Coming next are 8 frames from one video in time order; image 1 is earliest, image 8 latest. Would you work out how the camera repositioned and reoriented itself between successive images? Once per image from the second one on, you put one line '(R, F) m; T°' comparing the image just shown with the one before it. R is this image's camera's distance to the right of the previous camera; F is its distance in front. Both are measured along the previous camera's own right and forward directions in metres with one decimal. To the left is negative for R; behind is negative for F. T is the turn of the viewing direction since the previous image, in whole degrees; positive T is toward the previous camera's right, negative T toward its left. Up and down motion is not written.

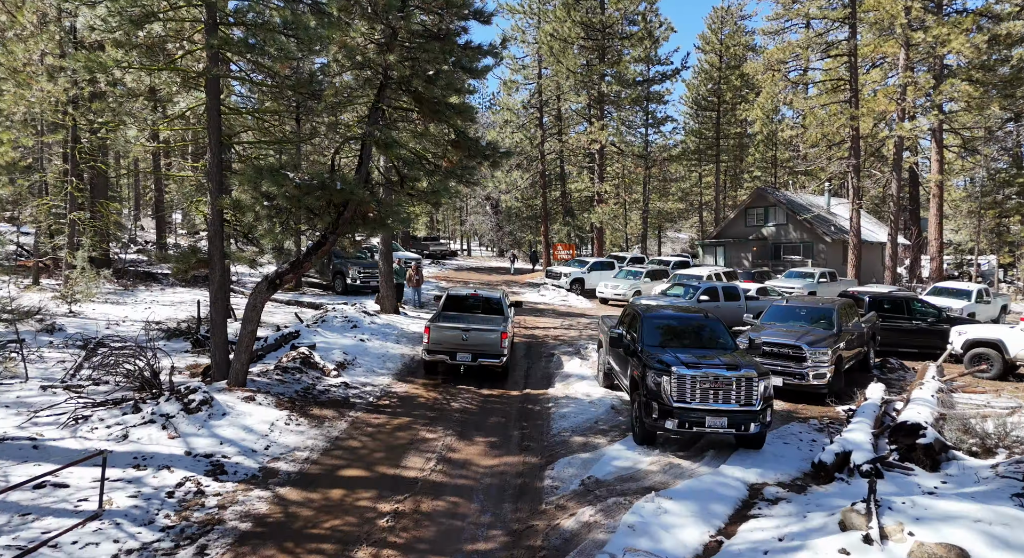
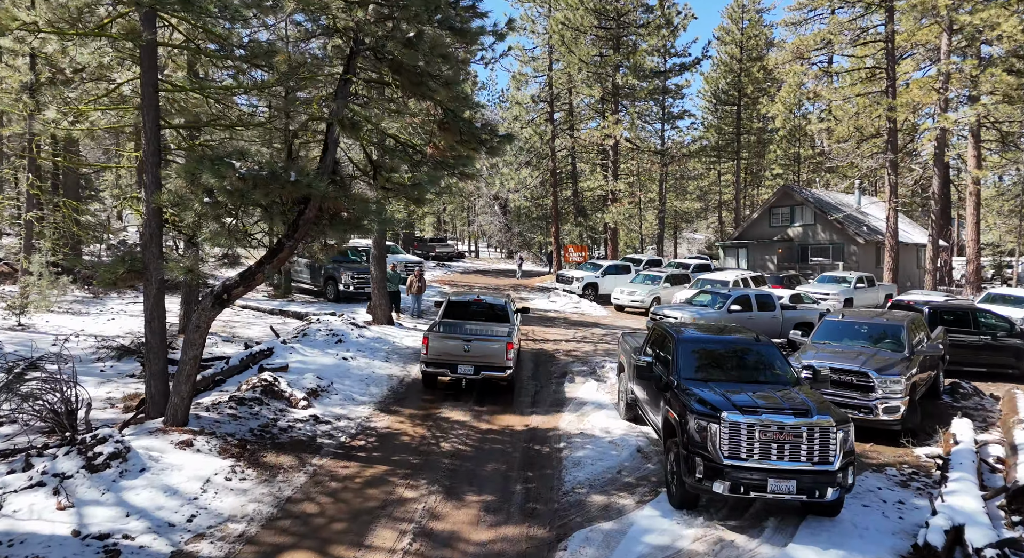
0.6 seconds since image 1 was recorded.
(+0.1, +2.1) m; -1°
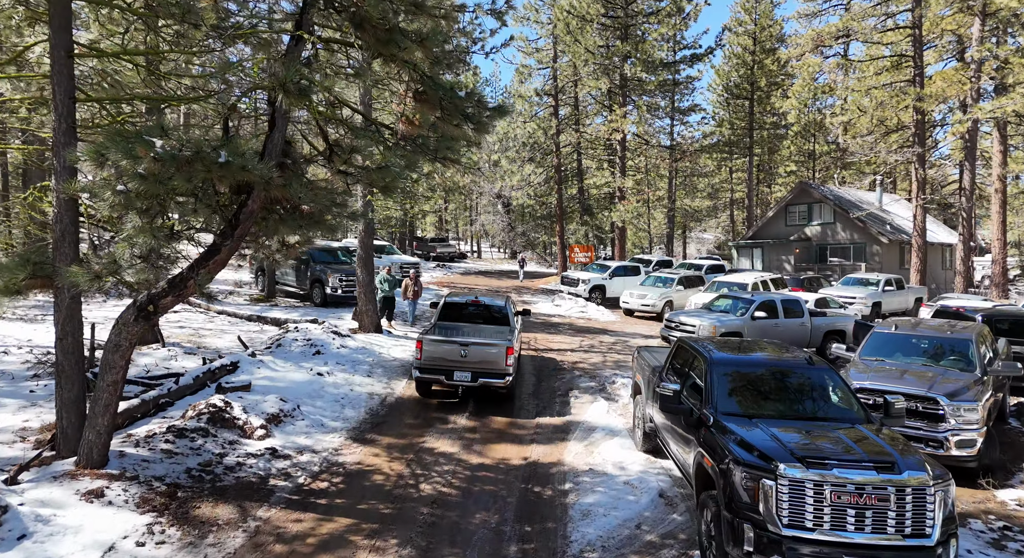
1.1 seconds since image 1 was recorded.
(+0.1, +1.7) m; 0°
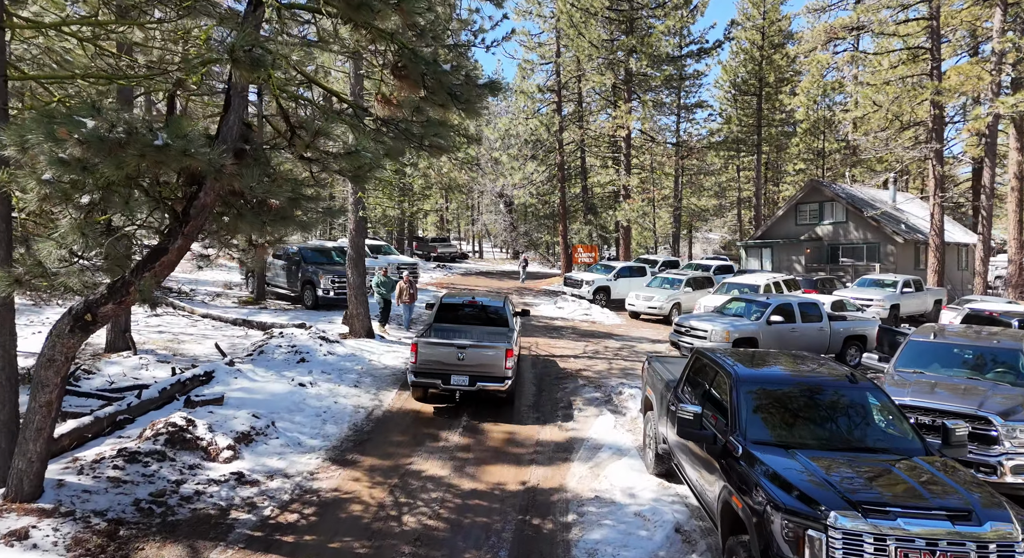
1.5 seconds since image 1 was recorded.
(+0.1, +0.9) m; 0°
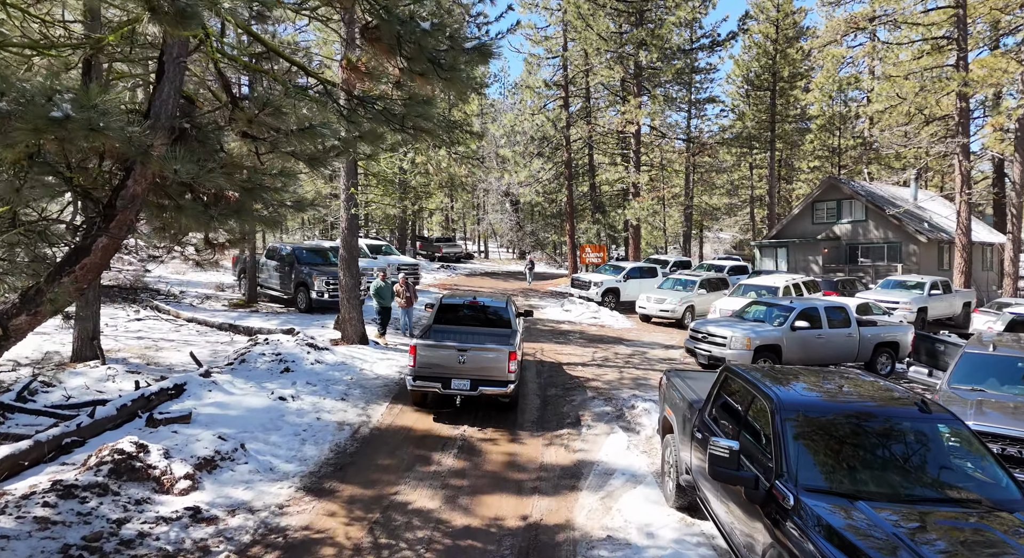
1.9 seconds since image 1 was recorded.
(+0.1, +1.0) m; -1°
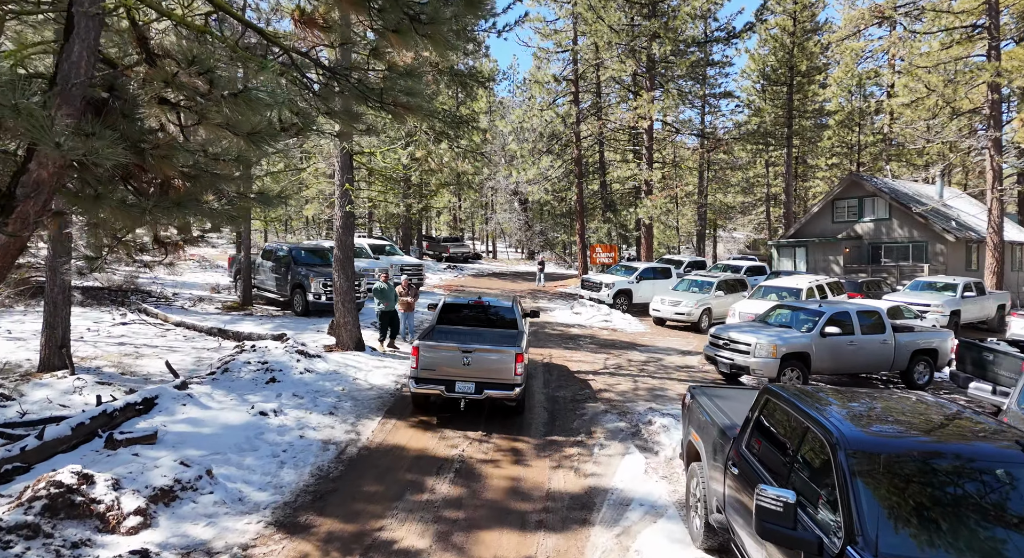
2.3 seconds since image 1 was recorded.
(+0.1, +1.0) m; -1°
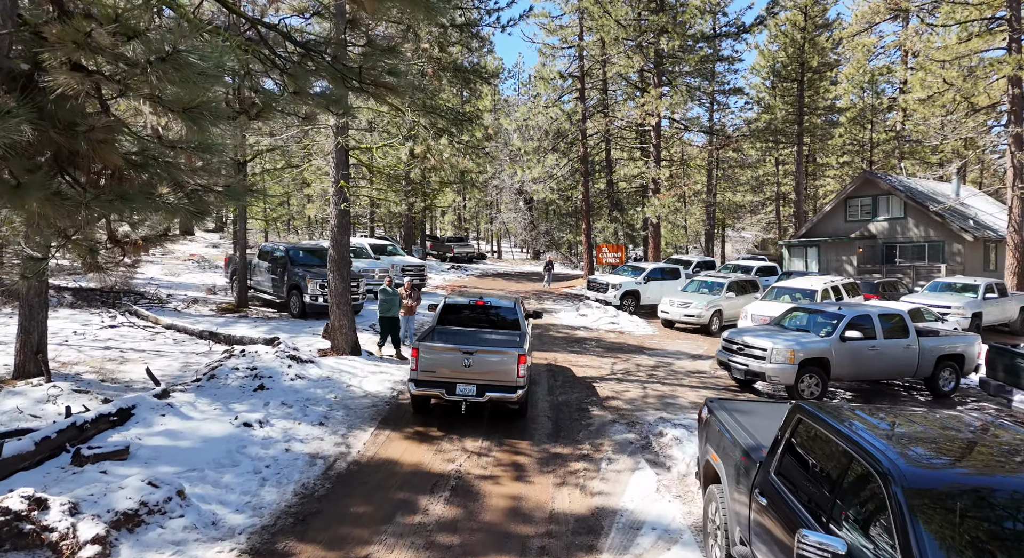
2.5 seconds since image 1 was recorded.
(+0.1, +0.6) m; 0°
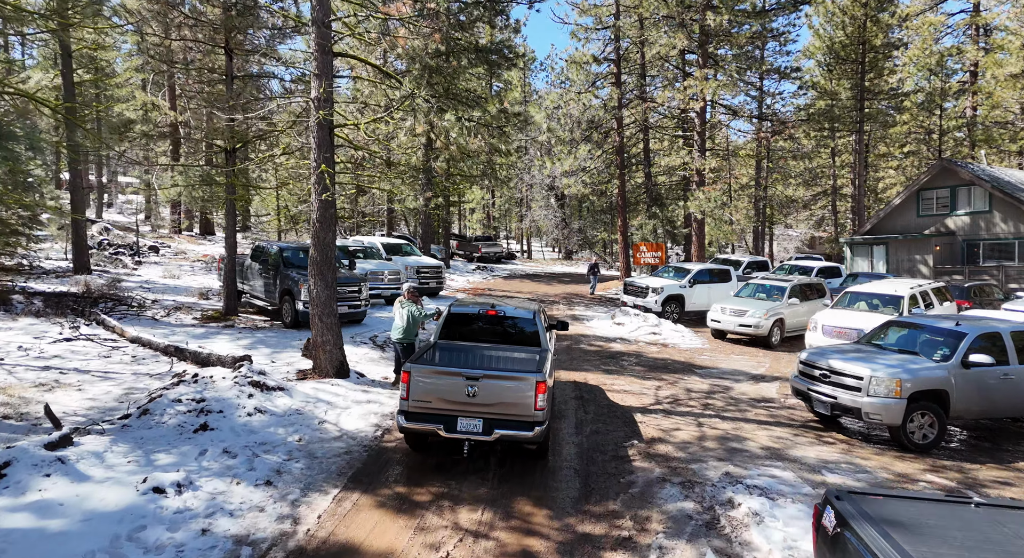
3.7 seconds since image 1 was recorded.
(+0.2, +2.5) m; -3°
